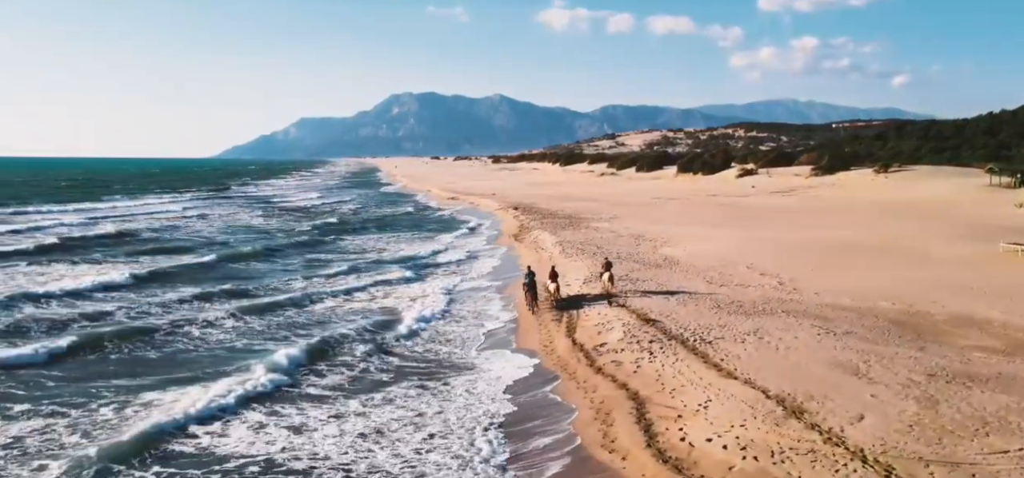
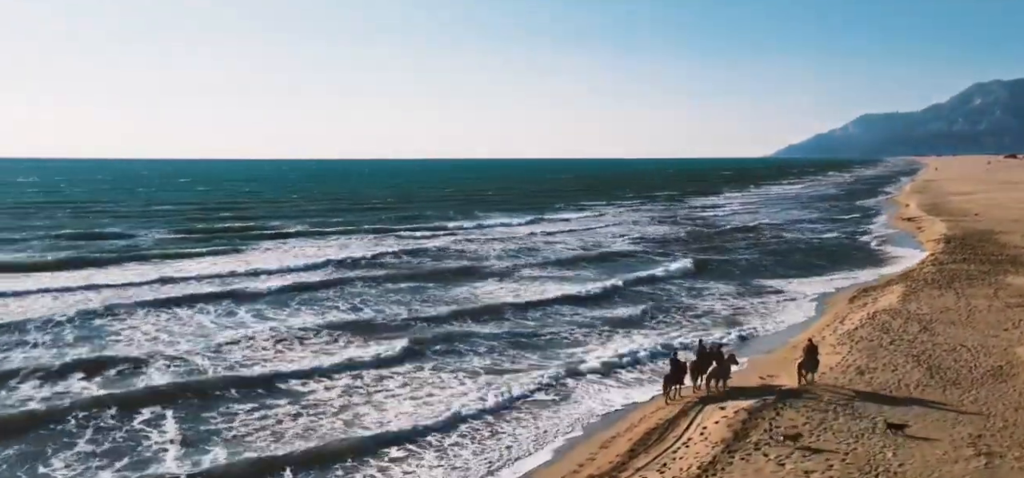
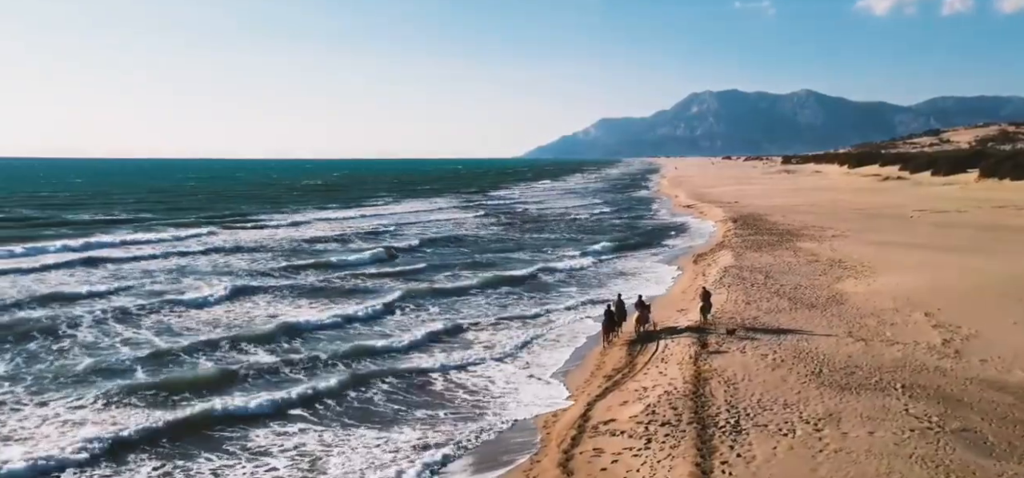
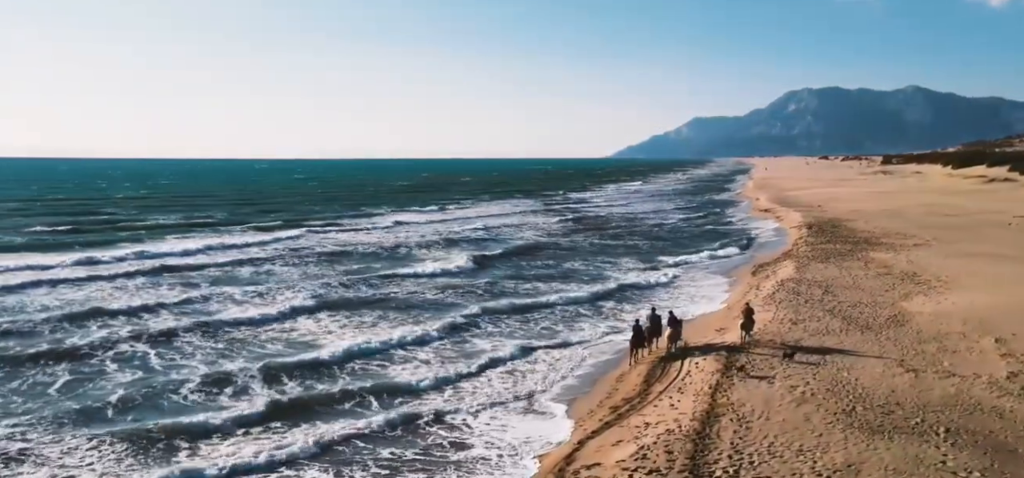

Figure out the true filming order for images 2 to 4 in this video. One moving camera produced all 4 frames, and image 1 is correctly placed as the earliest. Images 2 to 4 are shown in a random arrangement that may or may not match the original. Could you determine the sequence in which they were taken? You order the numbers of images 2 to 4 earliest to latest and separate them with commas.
3, 4, 2
